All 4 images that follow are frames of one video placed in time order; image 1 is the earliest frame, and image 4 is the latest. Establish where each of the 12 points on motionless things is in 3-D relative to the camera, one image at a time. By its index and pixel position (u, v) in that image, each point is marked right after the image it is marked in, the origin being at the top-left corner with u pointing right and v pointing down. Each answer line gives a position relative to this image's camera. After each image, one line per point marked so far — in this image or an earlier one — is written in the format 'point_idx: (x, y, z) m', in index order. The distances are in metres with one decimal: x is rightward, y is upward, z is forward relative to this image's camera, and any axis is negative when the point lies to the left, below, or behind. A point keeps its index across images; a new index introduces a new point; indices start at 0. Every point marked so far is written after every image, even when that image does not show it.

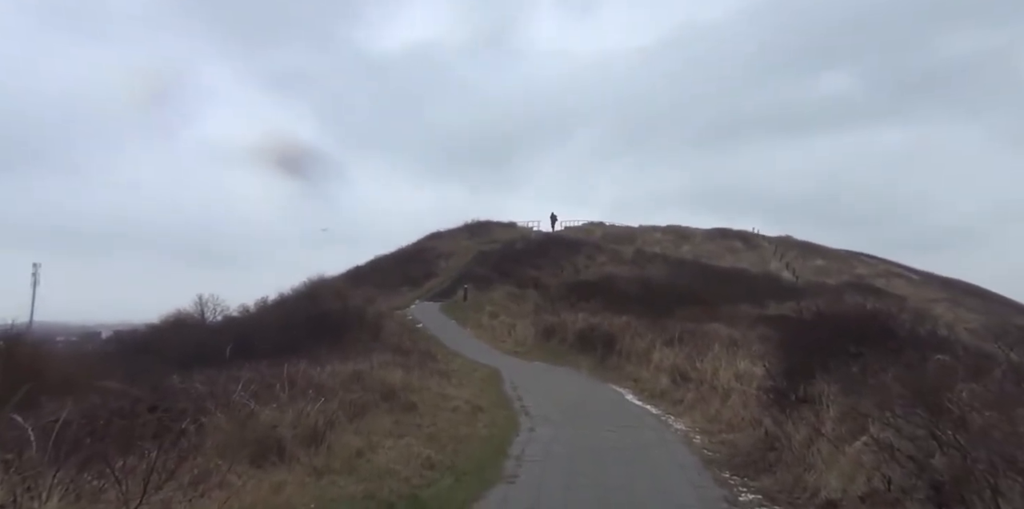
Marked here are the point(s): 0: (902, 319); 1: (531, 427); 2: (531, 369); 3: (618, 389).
0: (+7.6, -1.3, +13.6) m
1: (+0.4, -3.0, +12.5) m
2: (+0.3, -2.8, +16.5) m
3: (+2.2, -2.9, +14.7) m
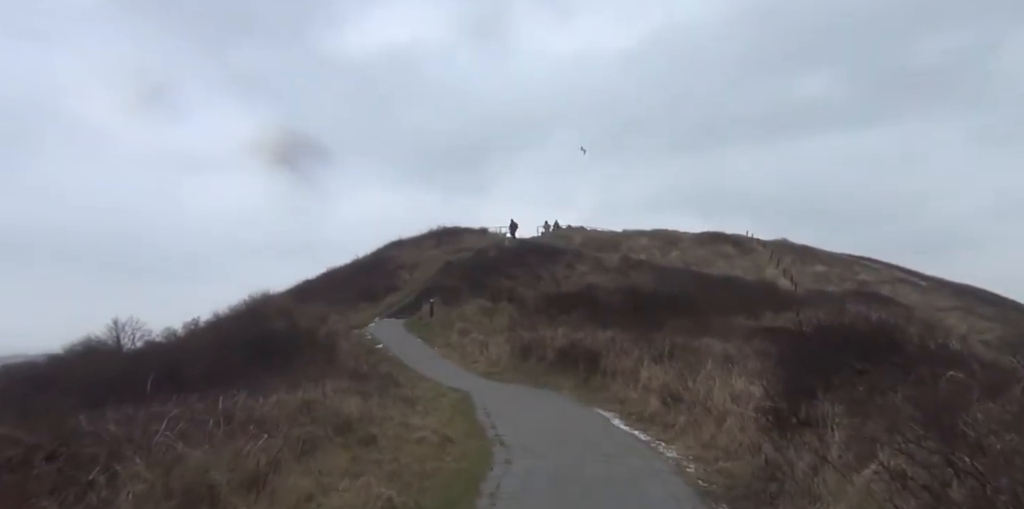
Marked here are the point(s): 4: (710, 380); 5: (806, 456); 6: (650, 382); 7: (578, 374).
0: (+7.1, -1.4, +12.5) m
1: (-0.1, -3.2, +11.1) m
2: (-0.2, -3.0, +15.1) m
3: (+1.7, -3.1, +13.3) m
4: (+3.8, -2.5, +13.6) m
5: (+4.2, -2.9, +10.1) m
6: (+2.9, -2.7, +14.5) m
7: (+1.6, -3.0, +17.1) m
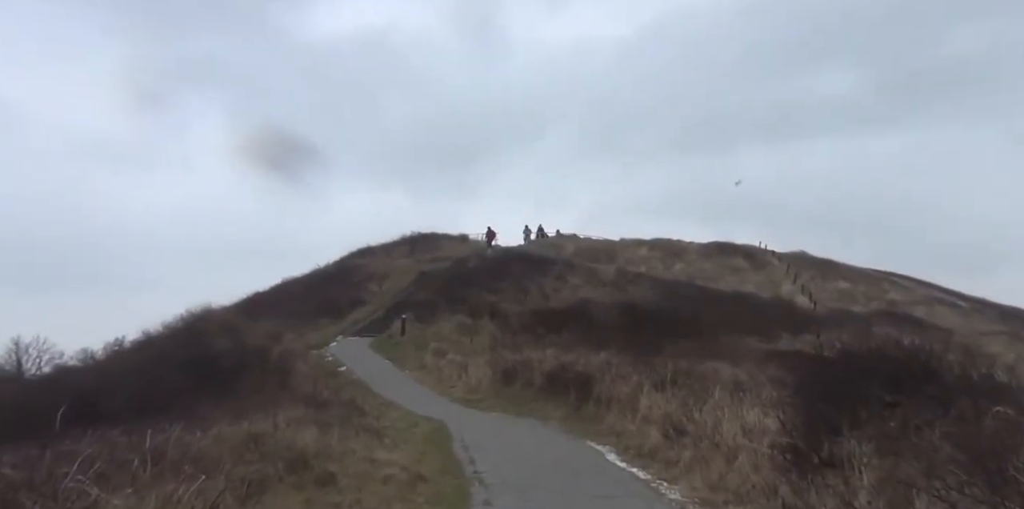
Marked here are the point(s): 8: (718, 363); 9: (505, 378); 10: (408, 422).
0: (+6.8, -1.6, +11.1) m
1: (-0.4, -3.4, +9.6) m
2: (-0.5, -3.2, +13.6) m
3: (+1.4, -3.3, +11.9) m
4: (+3.6, -2.7, +12.1) m
5: (+3.9, -3.1, +8.6) m
6: (+2.6, -2.9, +13.1) m
7: (+1.3, -3.2, +15.7) m
8: (+5.6, -2.9, +19.1) m
9: (-0.1, -3.2, +18.9) m
10: (-1.9, -3.1, +12.9) m
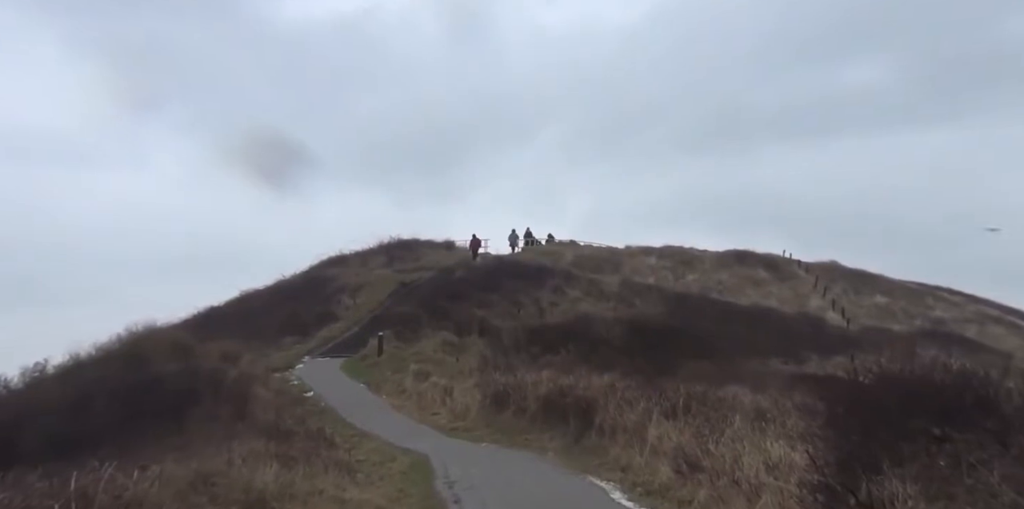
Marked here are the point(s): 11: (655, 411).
0: (+6.7, -1.8, +9.7) m
1: (-0.5, -3.5, +8.3) m
2: (-0.6, -3.3, +12.3) m
3: (+1.3, -3.4, +10.6) m
4: (+3.5, -2.9, +10.8) m
5: (+3.8, -3.2, +7.3) m
6: (+2.5, -3.1, +11.8) m
7: (+1.2, -3.3, +14.4) m
8: (+5.5, -3.0, +17.8) m
9: (-0.2, -3.4, +17.6) m
10: (-2.0, -3.2, +11.6) m
11: (+2.8, -2.9, +13.8) m
